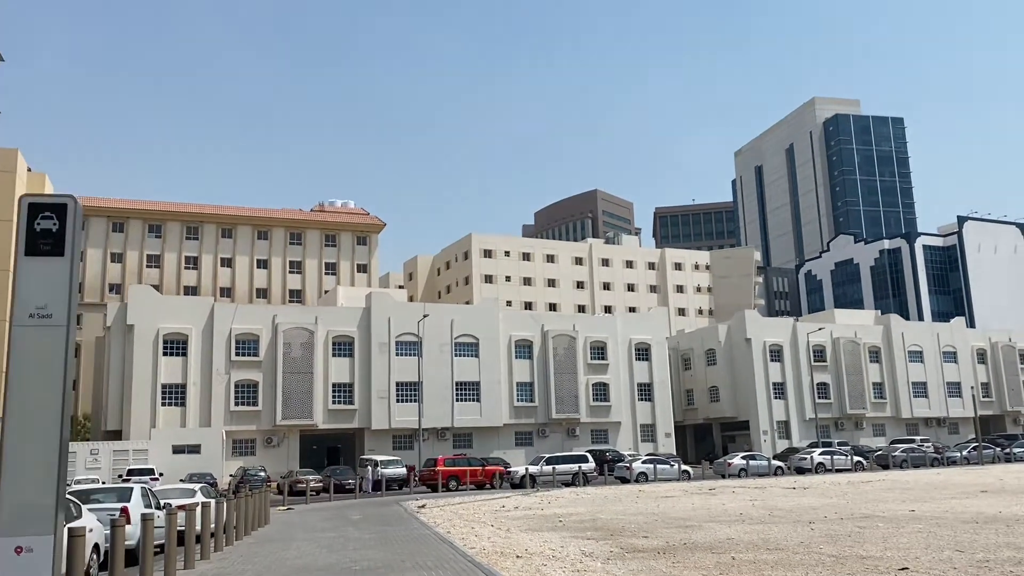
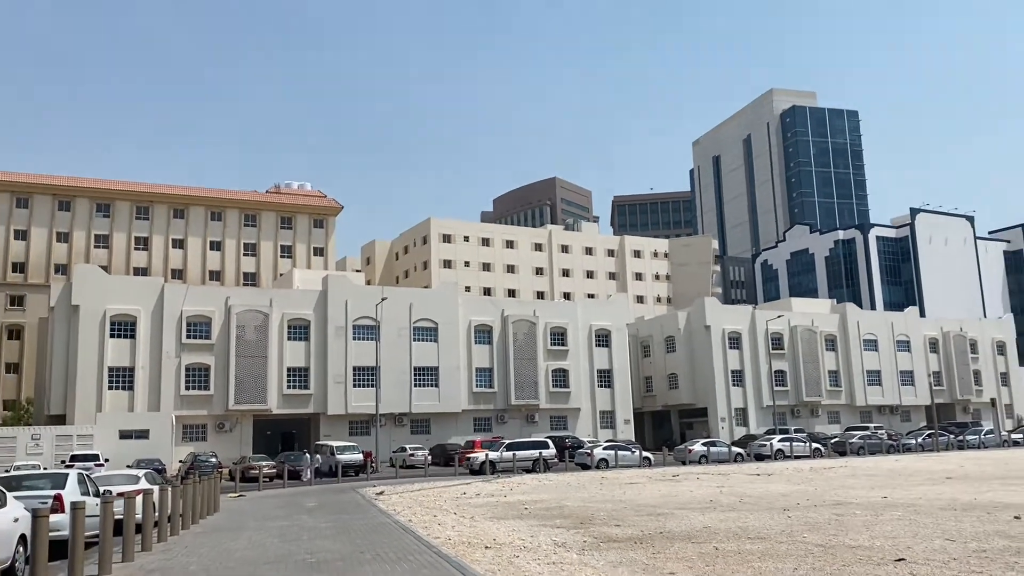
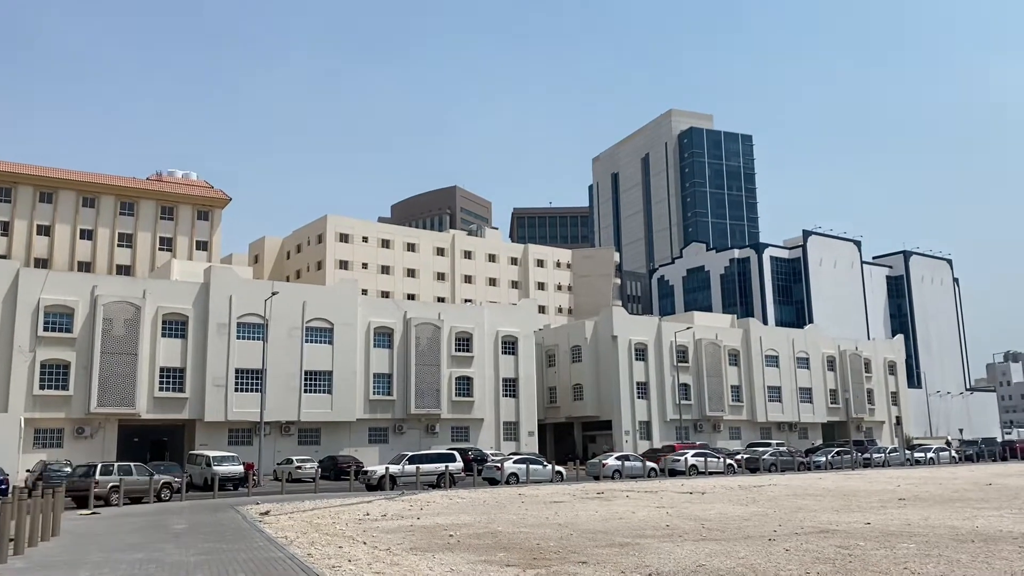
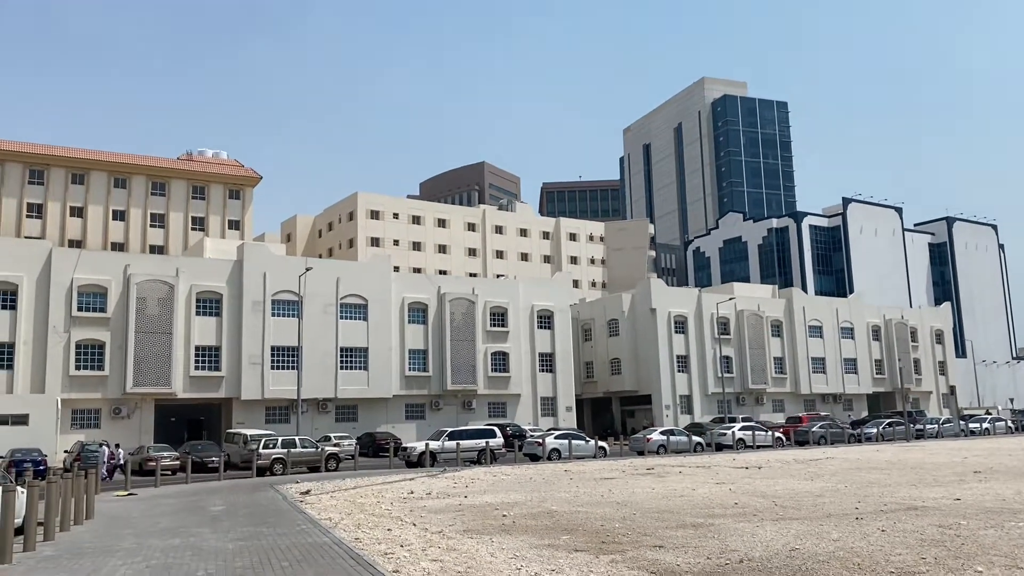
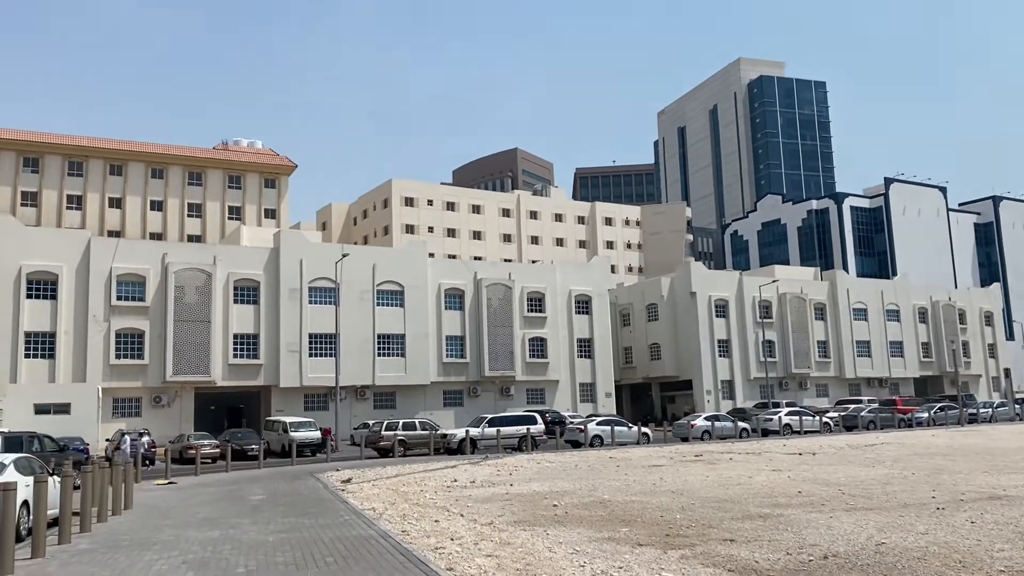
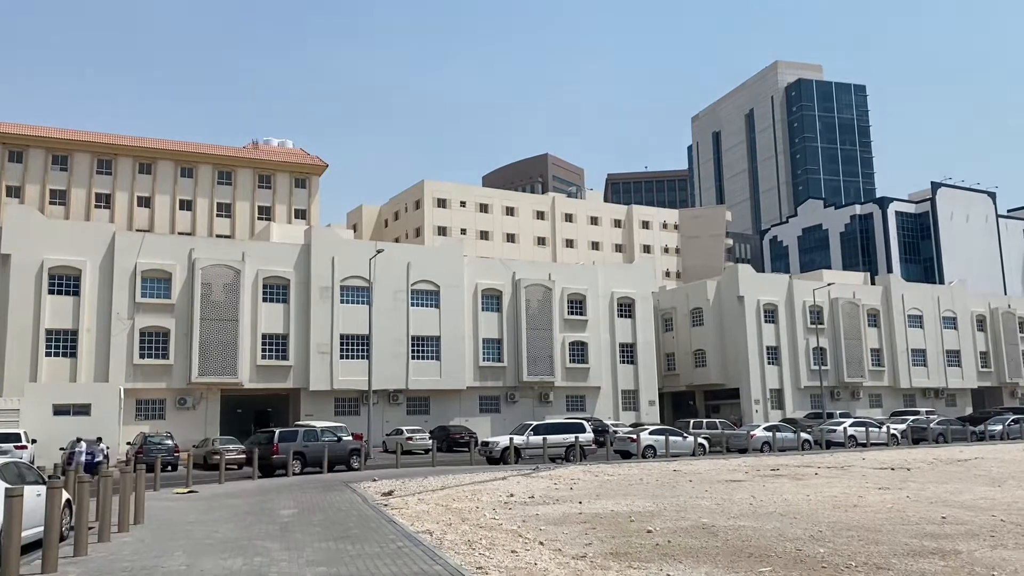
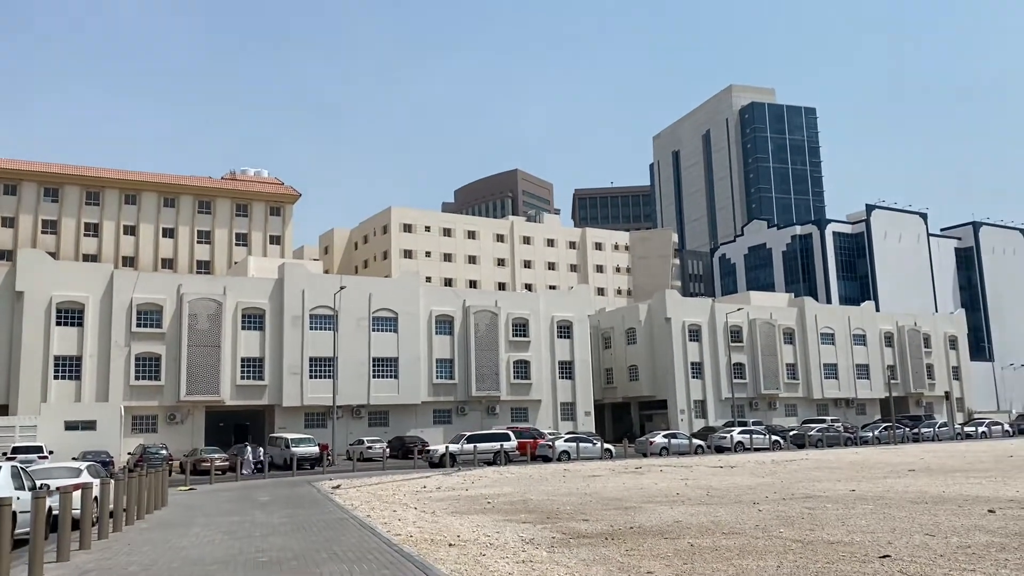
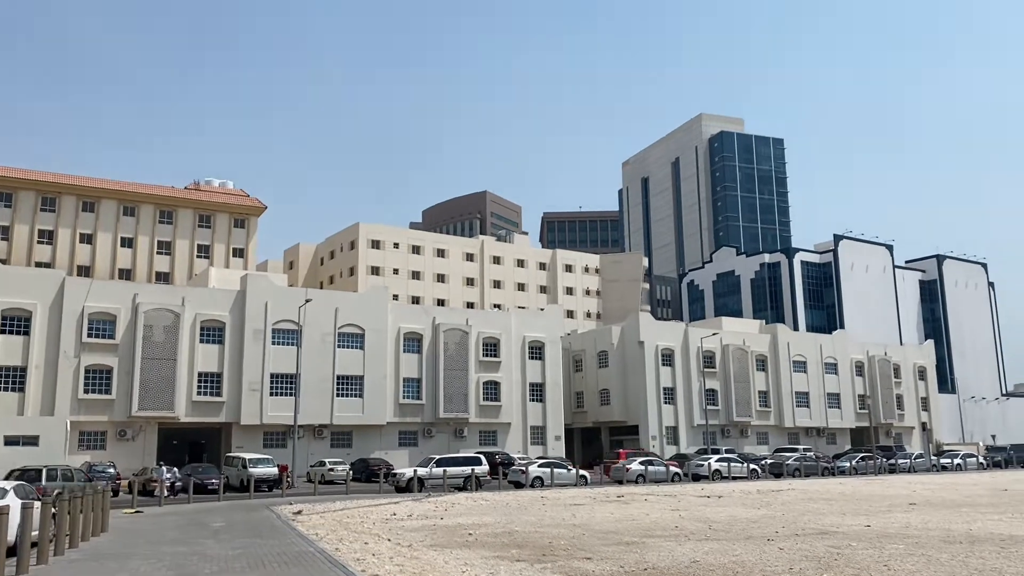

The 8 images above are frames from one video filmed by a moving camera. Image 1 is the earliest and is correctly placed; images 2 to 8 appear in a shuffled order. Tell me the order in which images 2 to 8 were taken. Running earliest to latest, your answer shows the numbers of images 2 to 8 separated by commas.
2, 7, 8, 3, 4, 5, 6
